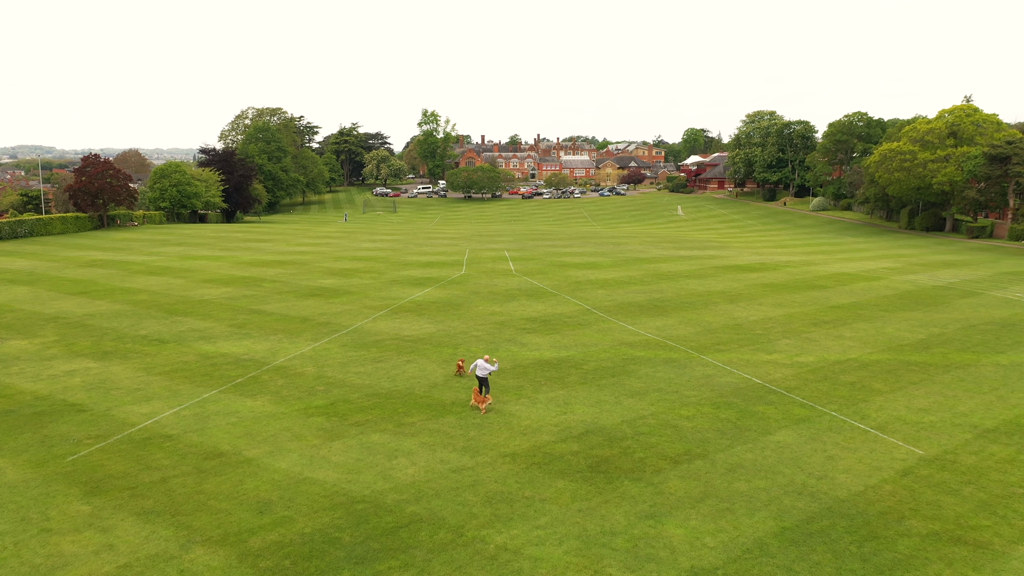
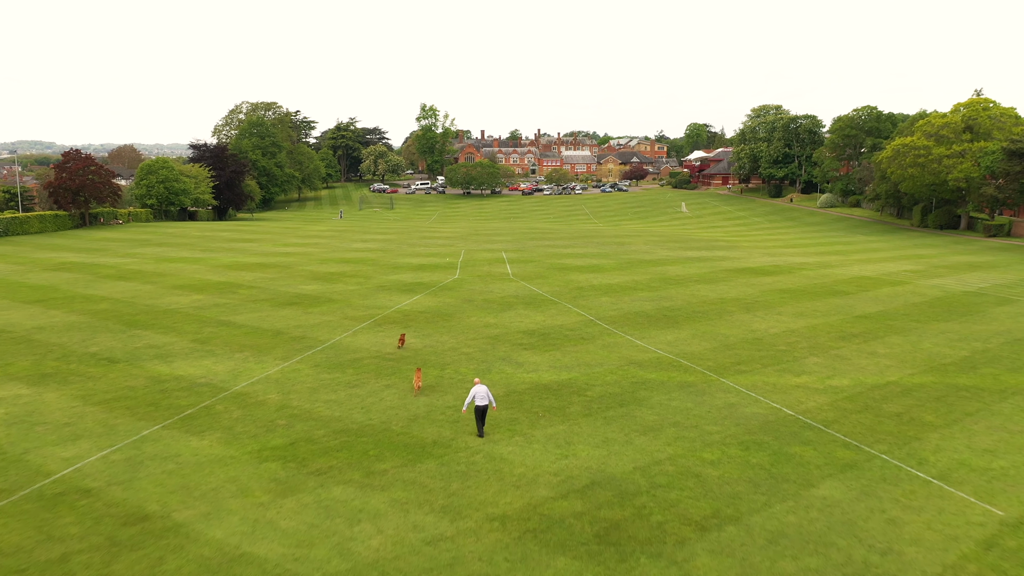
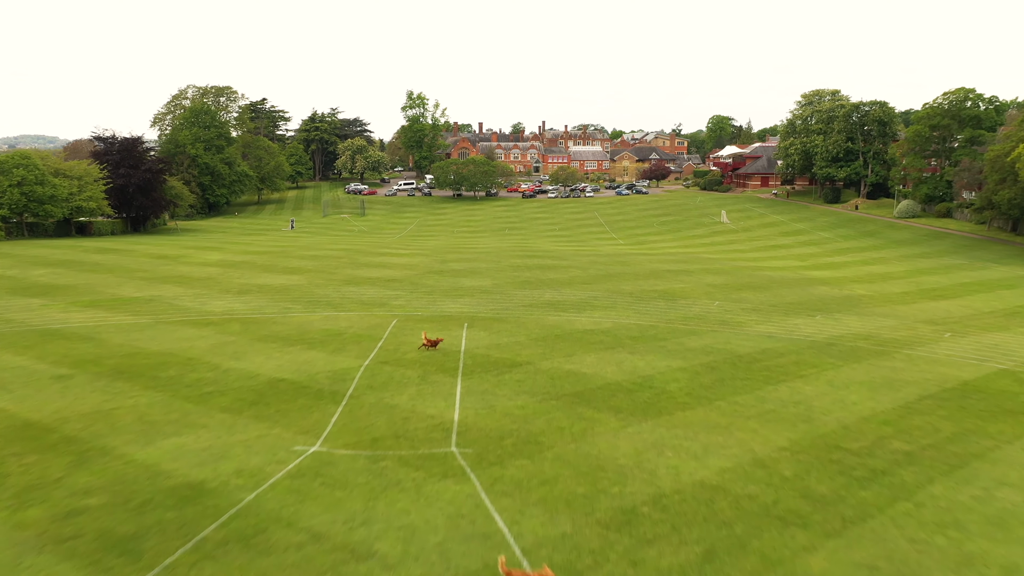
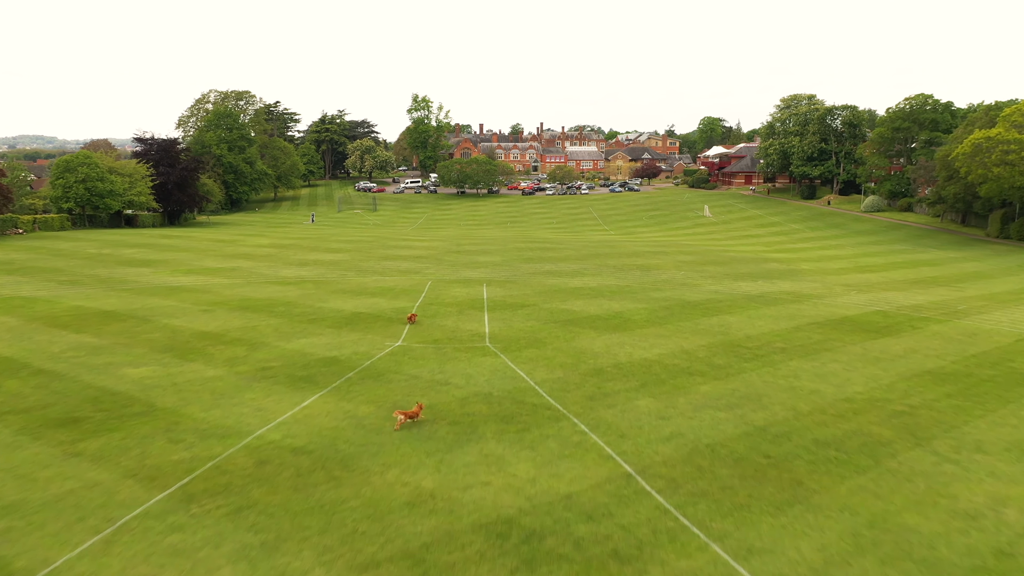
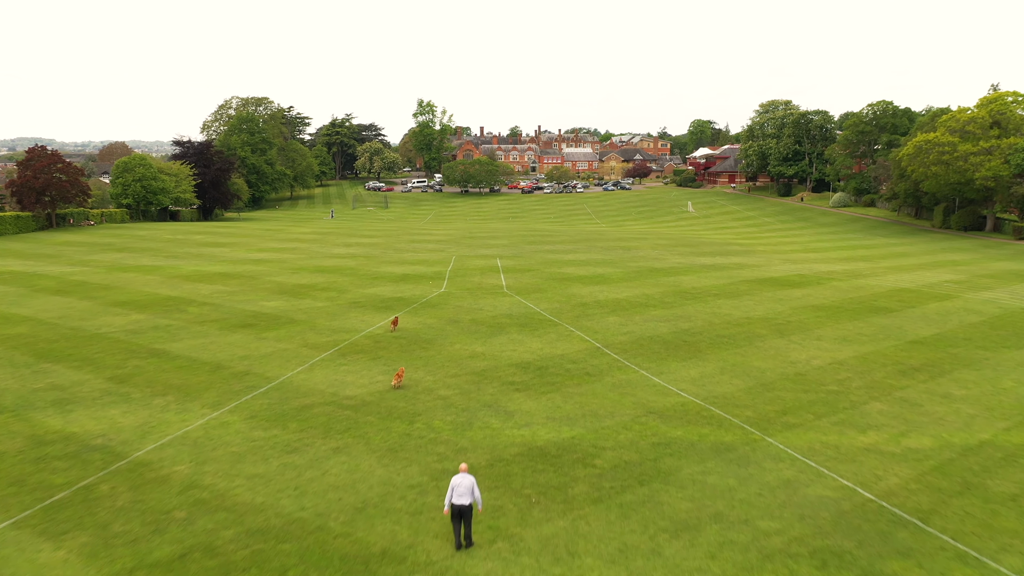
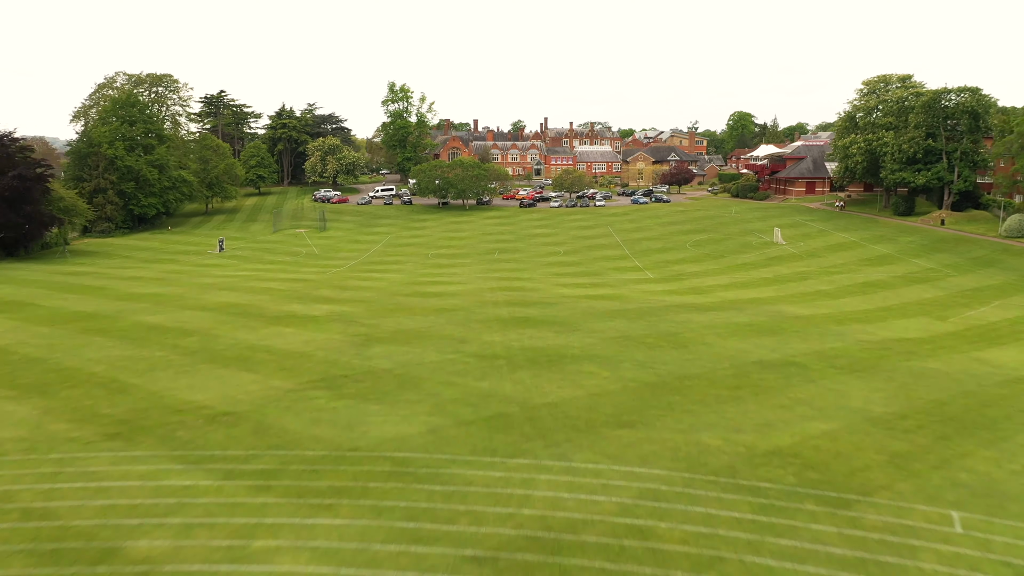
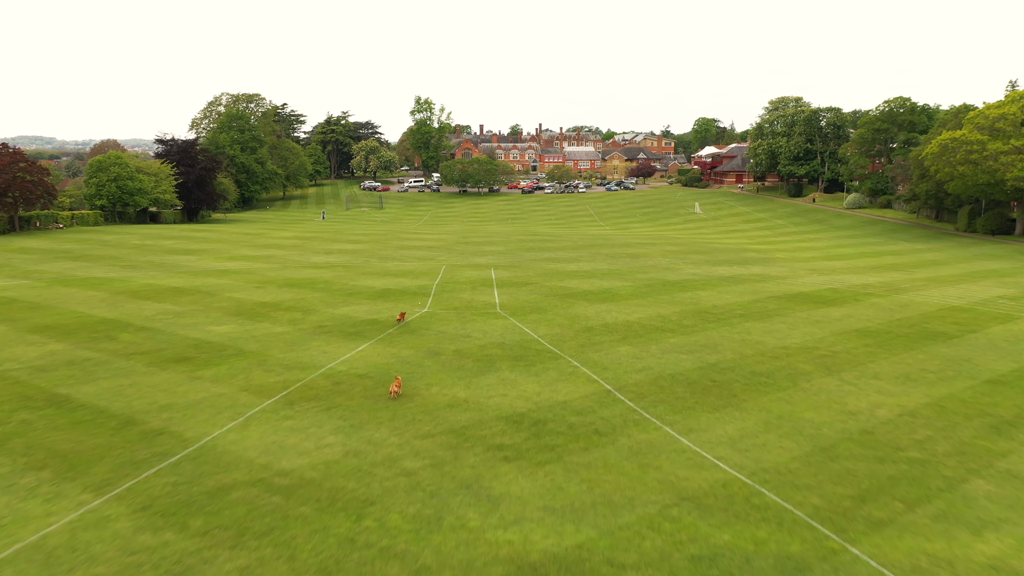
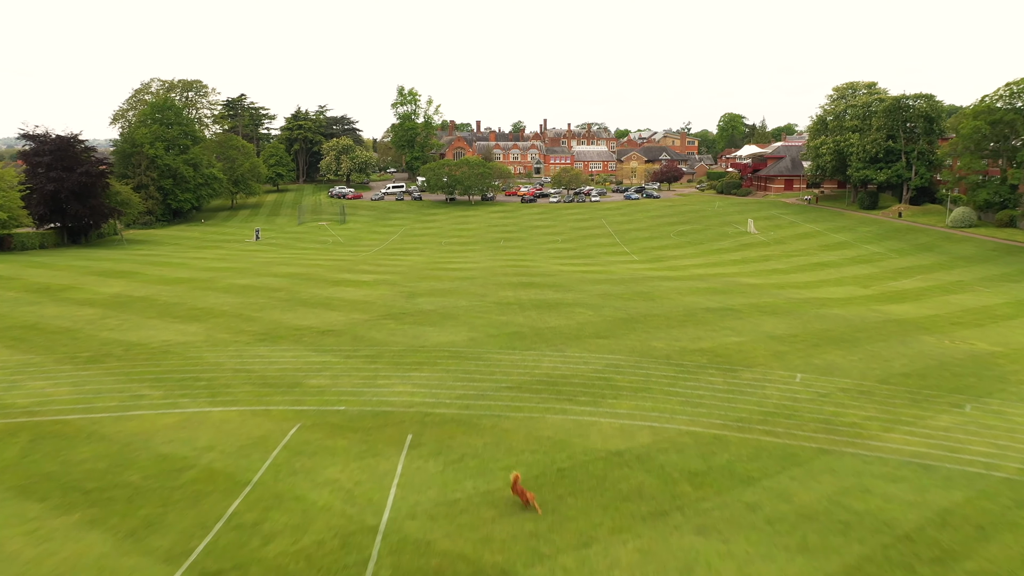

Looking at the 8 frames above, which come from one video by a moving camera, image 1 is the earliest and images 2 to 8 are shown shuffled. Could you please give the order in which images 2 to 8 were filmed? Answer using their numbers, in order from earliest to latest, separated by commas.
2, 5, 7, 4, 3, 8, 6
